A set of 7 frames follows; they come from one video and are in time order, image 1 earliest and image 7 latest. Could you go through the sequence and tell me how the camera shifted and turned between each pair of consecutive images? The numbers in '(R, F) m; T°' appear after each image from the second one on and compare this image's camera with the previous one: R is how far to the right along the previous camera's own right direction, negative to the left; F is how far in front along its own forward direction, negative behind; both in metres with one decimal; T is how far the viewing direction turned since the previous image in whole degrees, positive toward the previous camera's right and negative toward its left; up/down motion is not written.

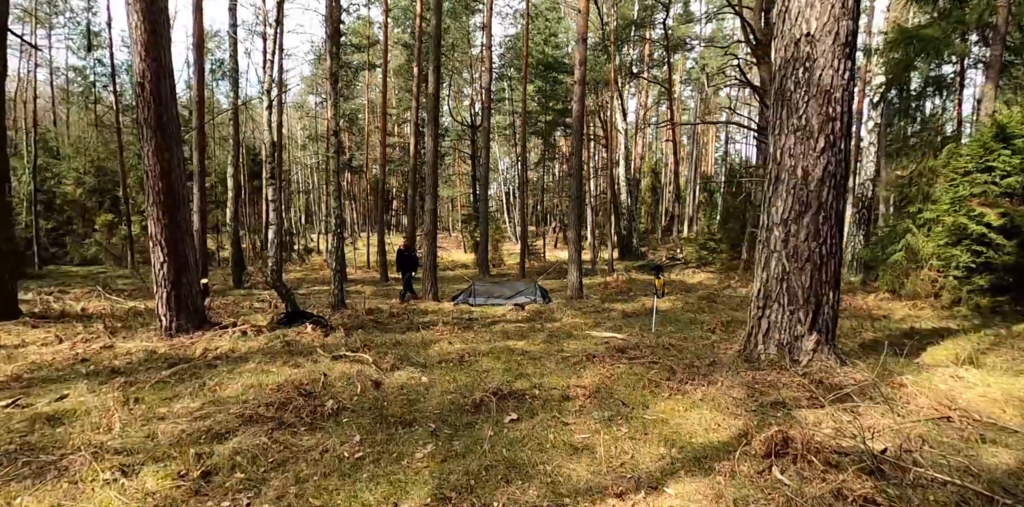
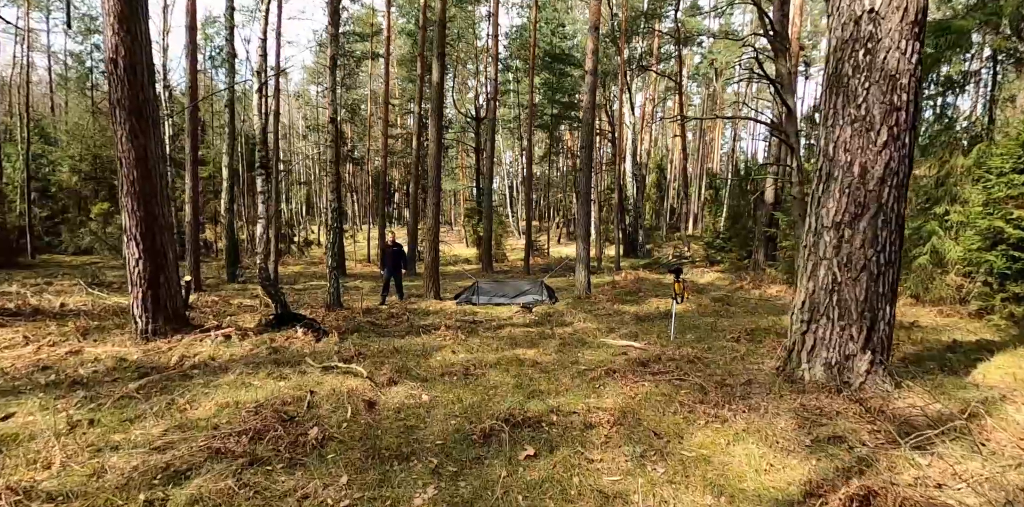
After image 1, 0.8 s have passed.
(-0.1, +0.6) m; 0°
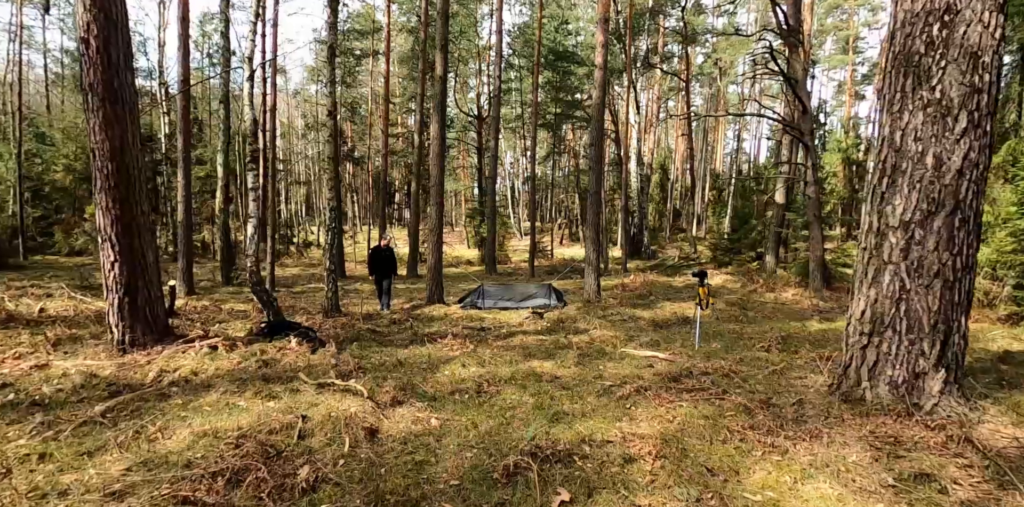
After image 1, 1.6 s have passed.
(-0.1, +0.6) m; 0°
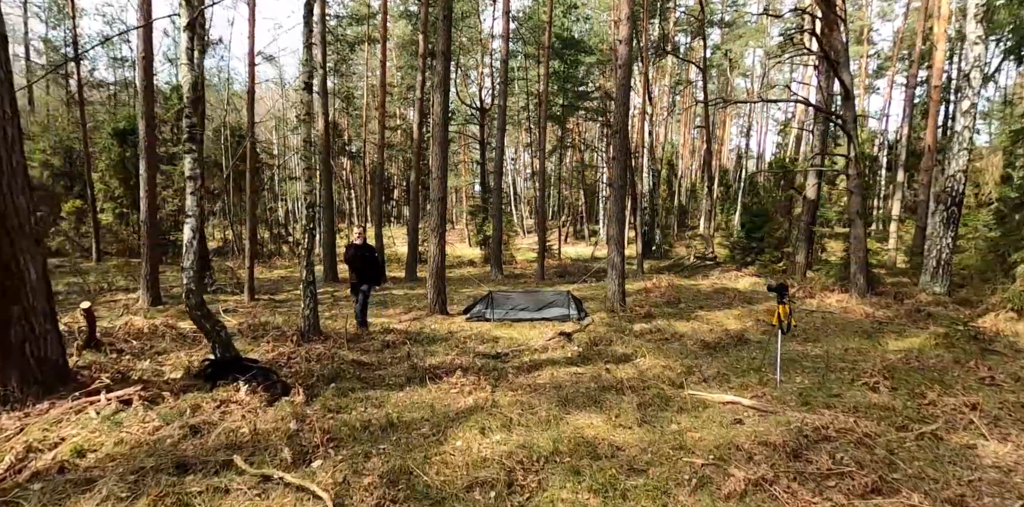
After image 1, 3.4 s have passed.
(-0.2, +1.7) m; 0°
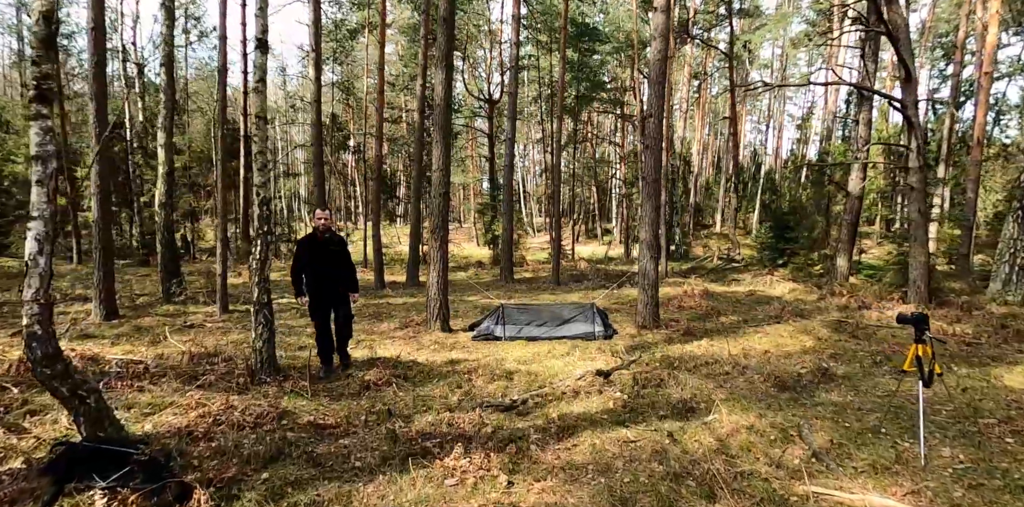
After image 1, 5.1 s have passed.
(-0.1, +1.7) m; -1°
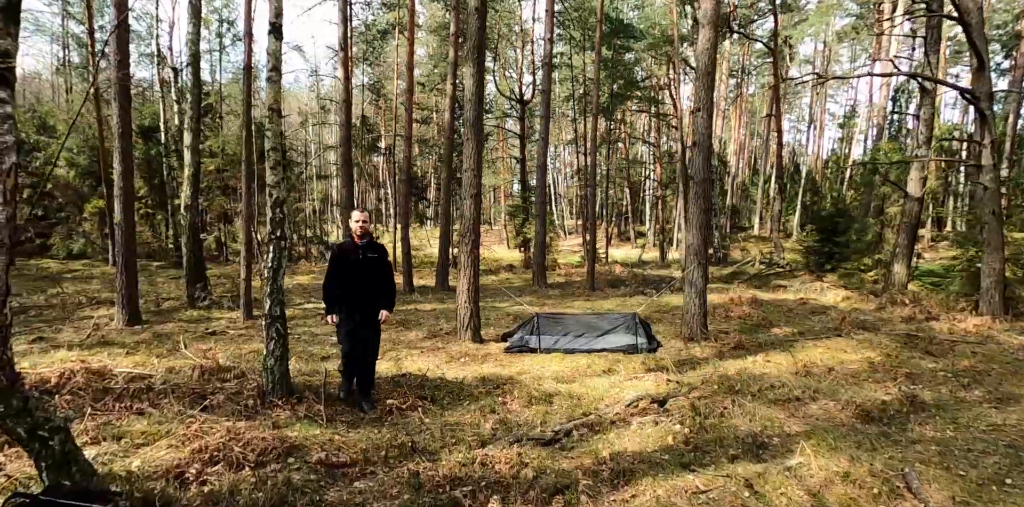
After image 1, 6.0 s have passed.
(-0.1, +0.6) m; -3°
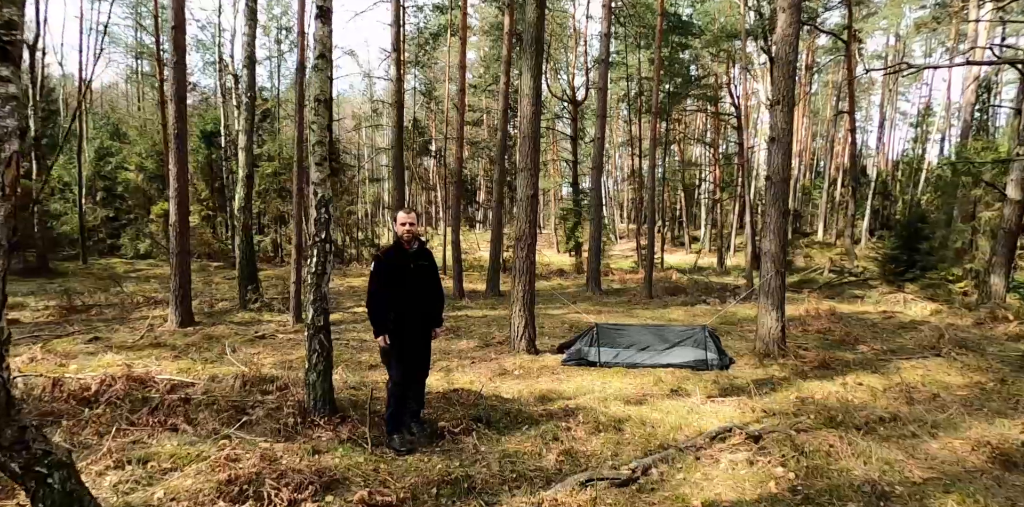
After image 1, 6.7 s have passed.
(-0.1, +0.5) m; -4°
